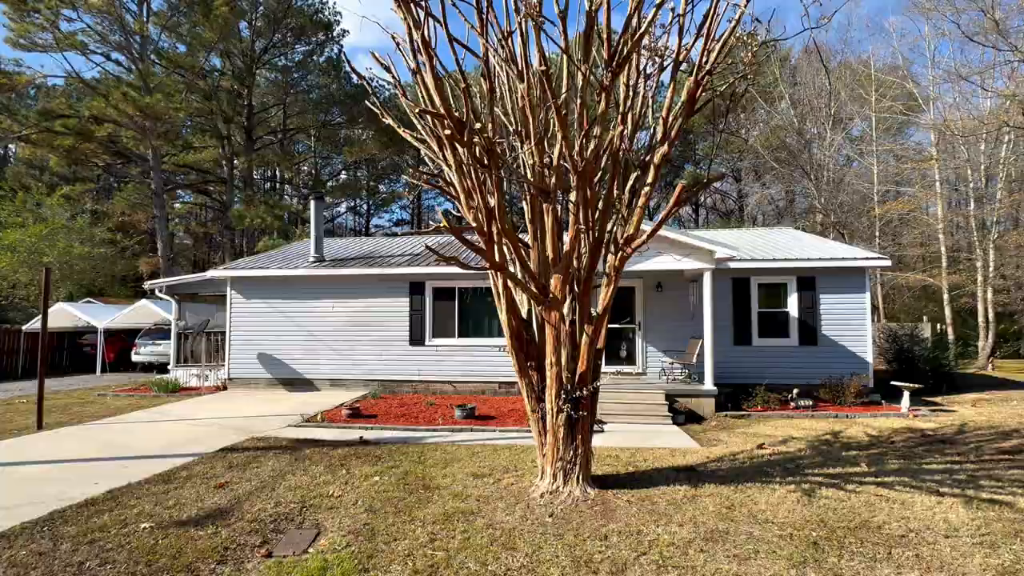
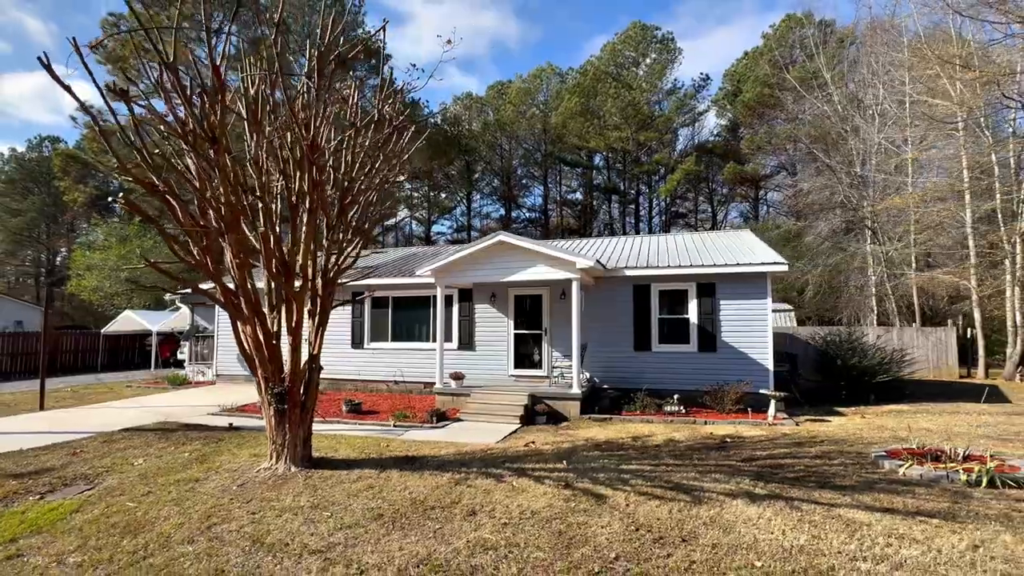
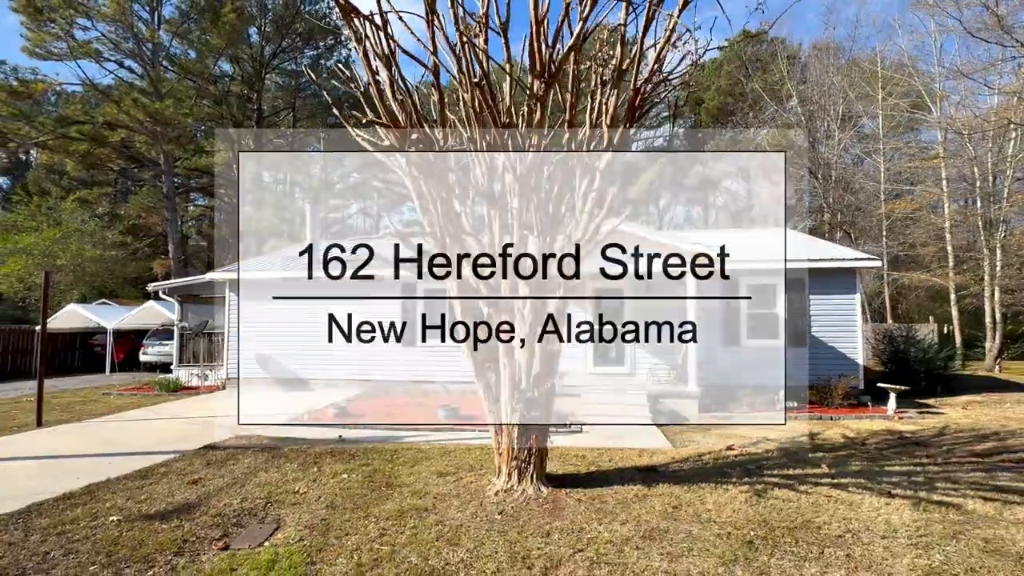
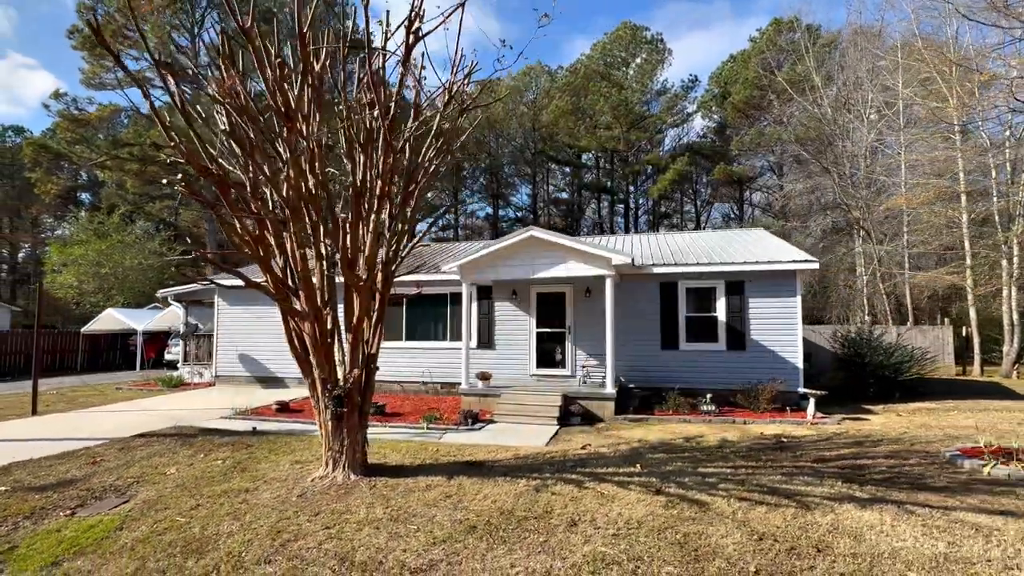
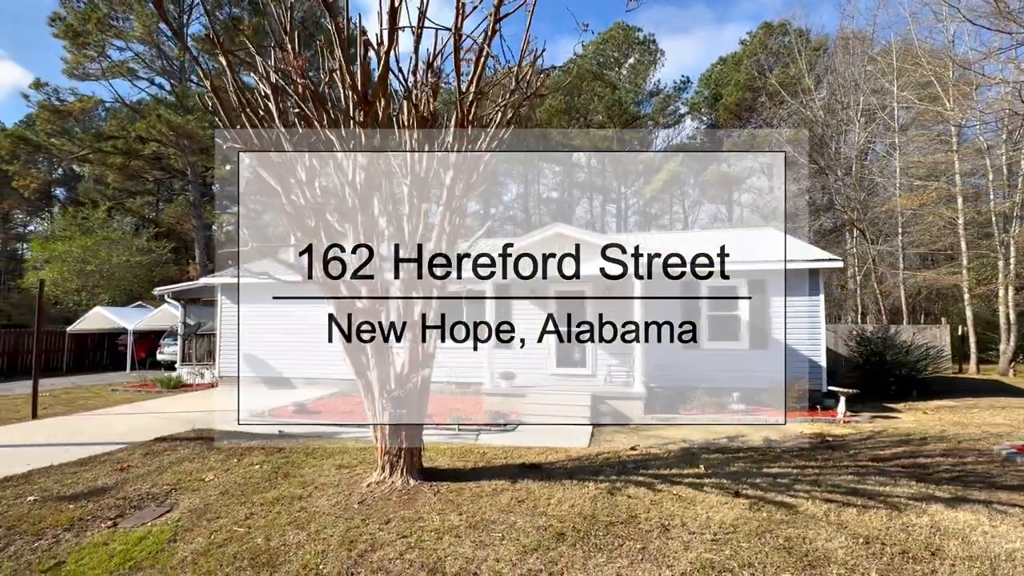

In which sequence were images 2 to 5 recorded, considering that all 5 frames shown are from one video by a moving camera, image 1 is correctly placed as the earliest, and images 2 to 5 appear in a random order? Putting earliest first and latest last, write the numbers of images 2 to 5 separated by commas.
3, 5, 4, 2
